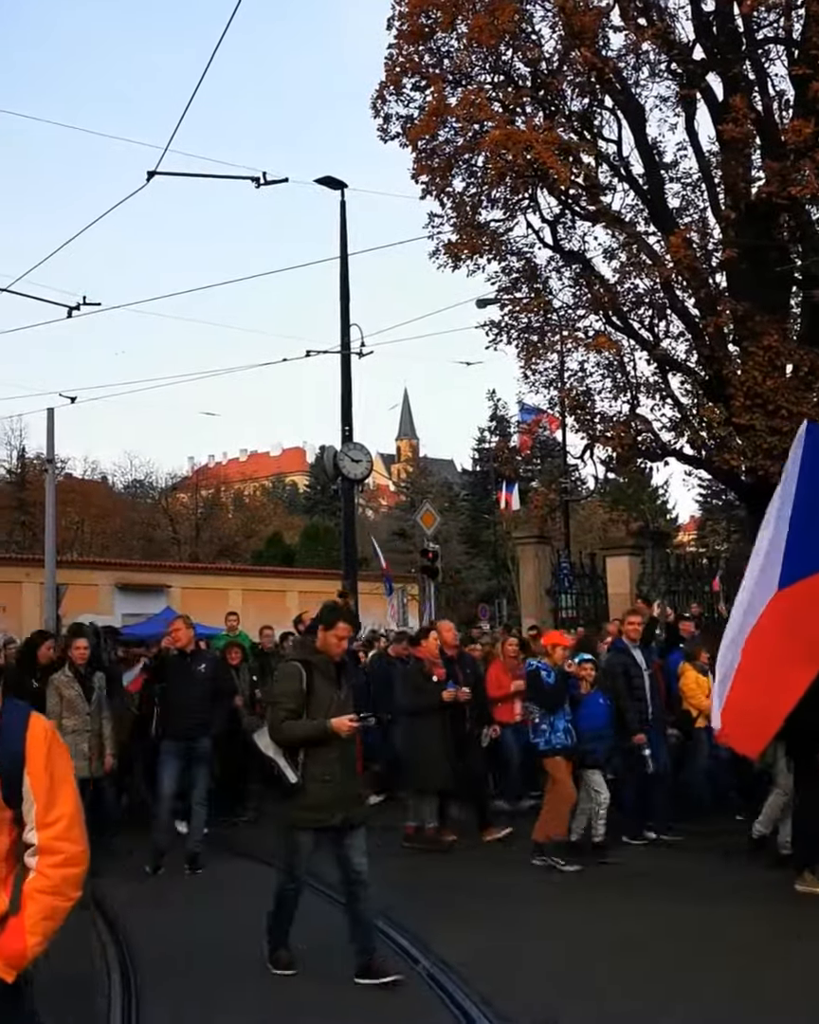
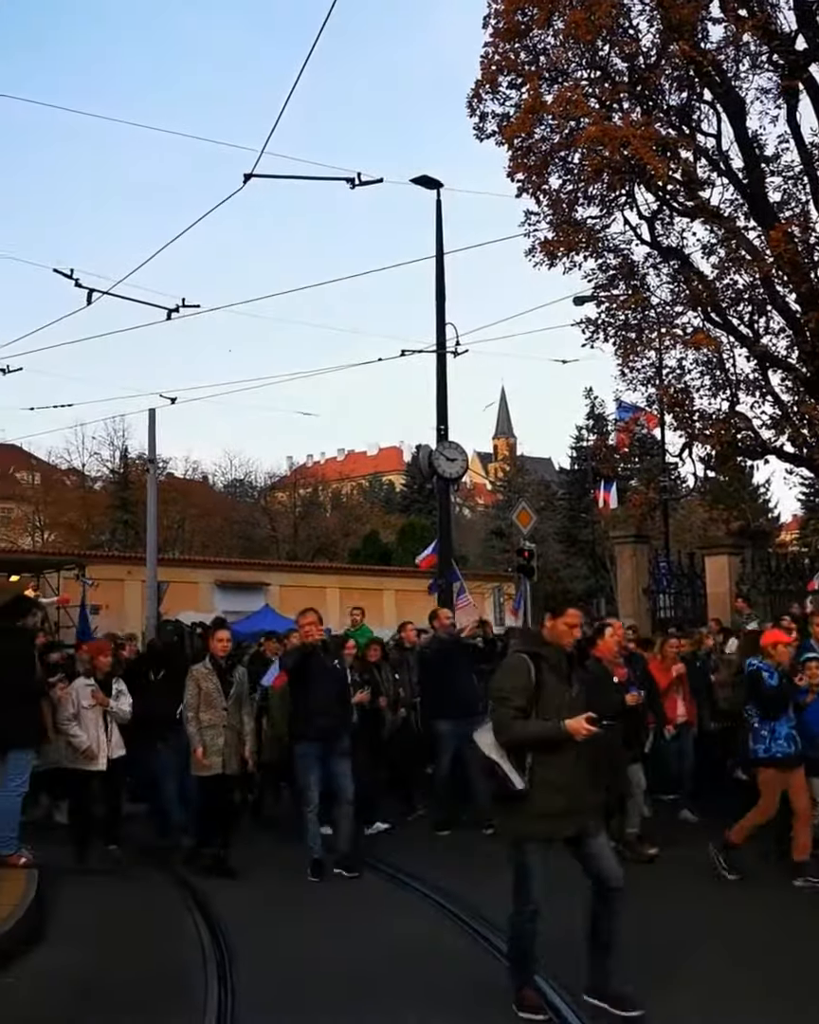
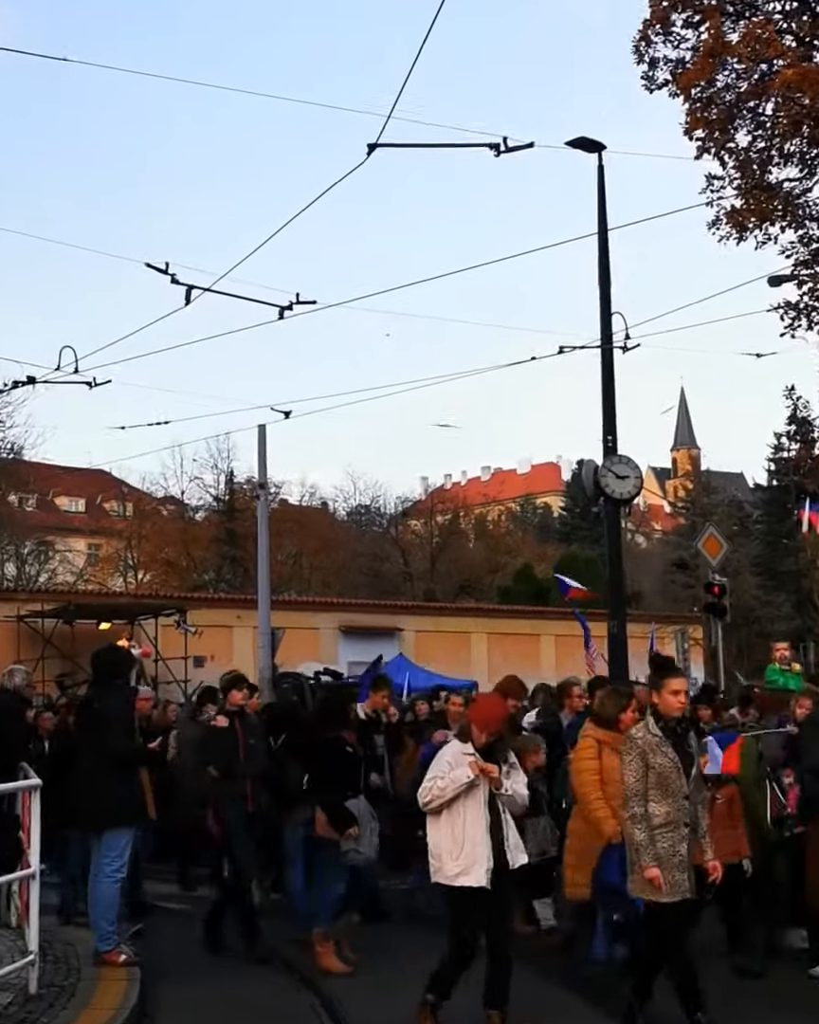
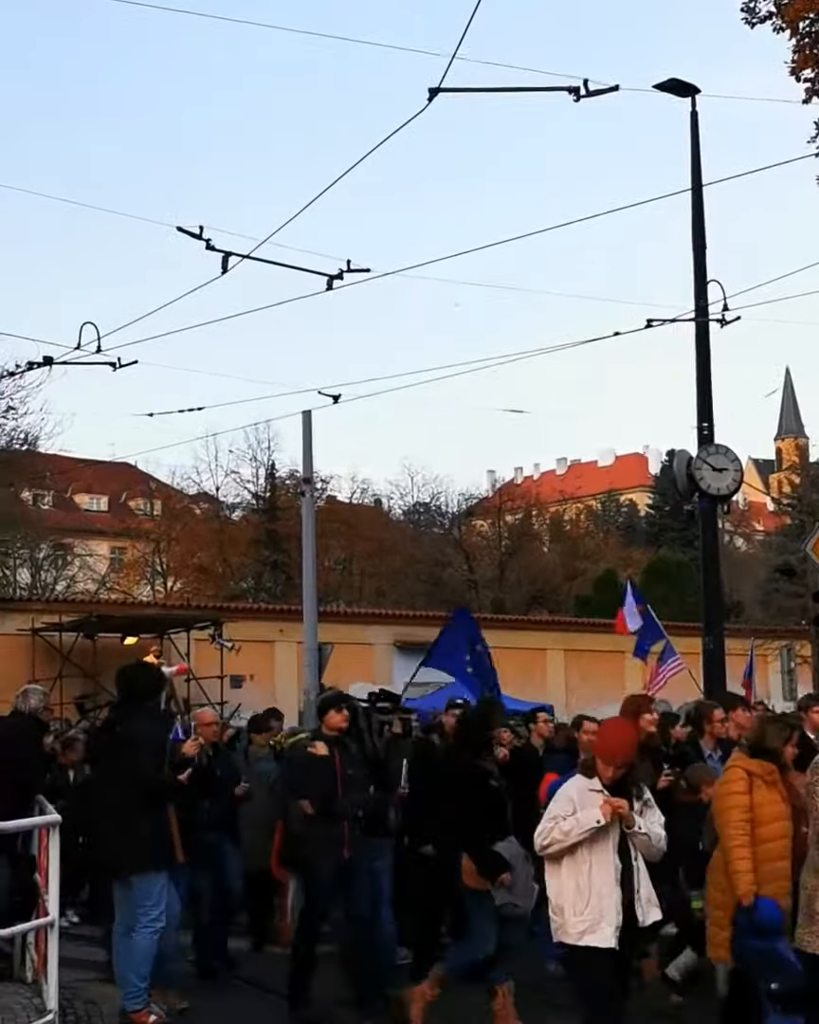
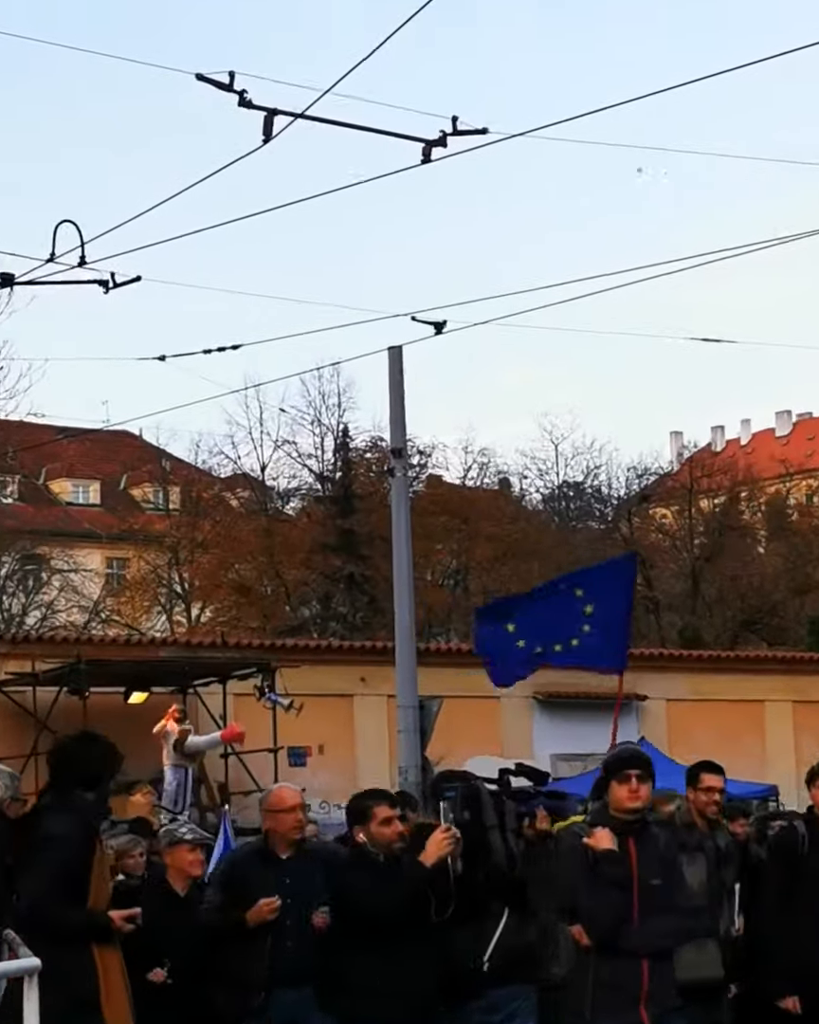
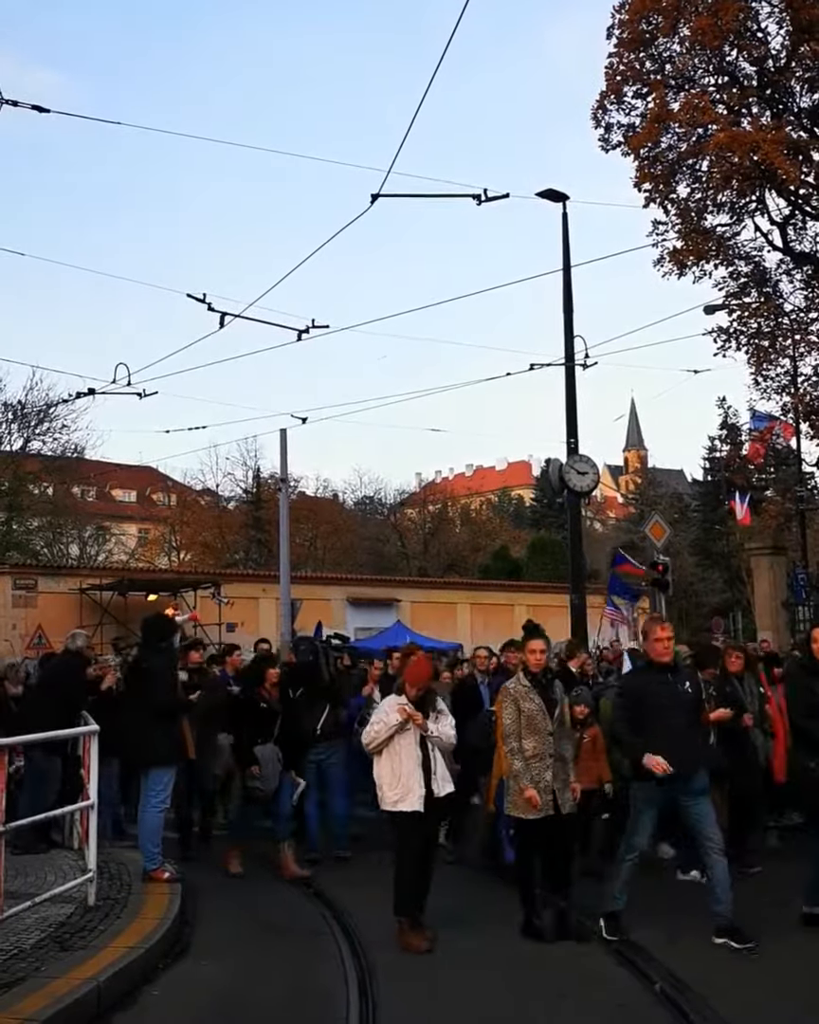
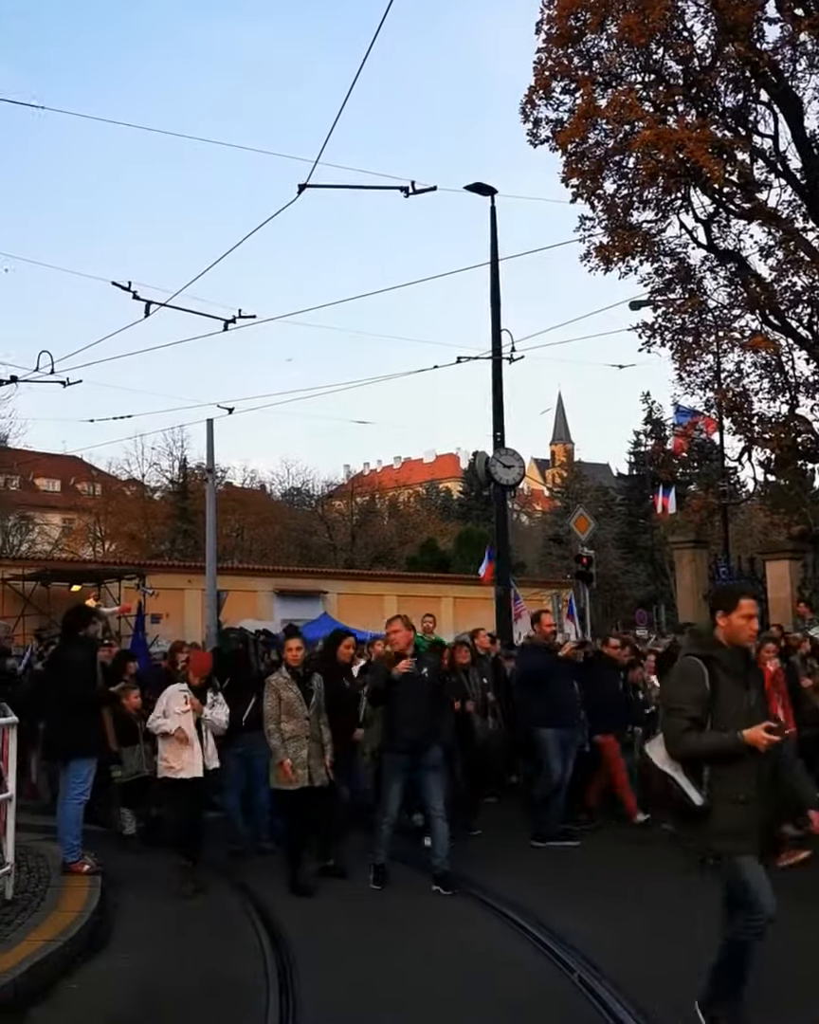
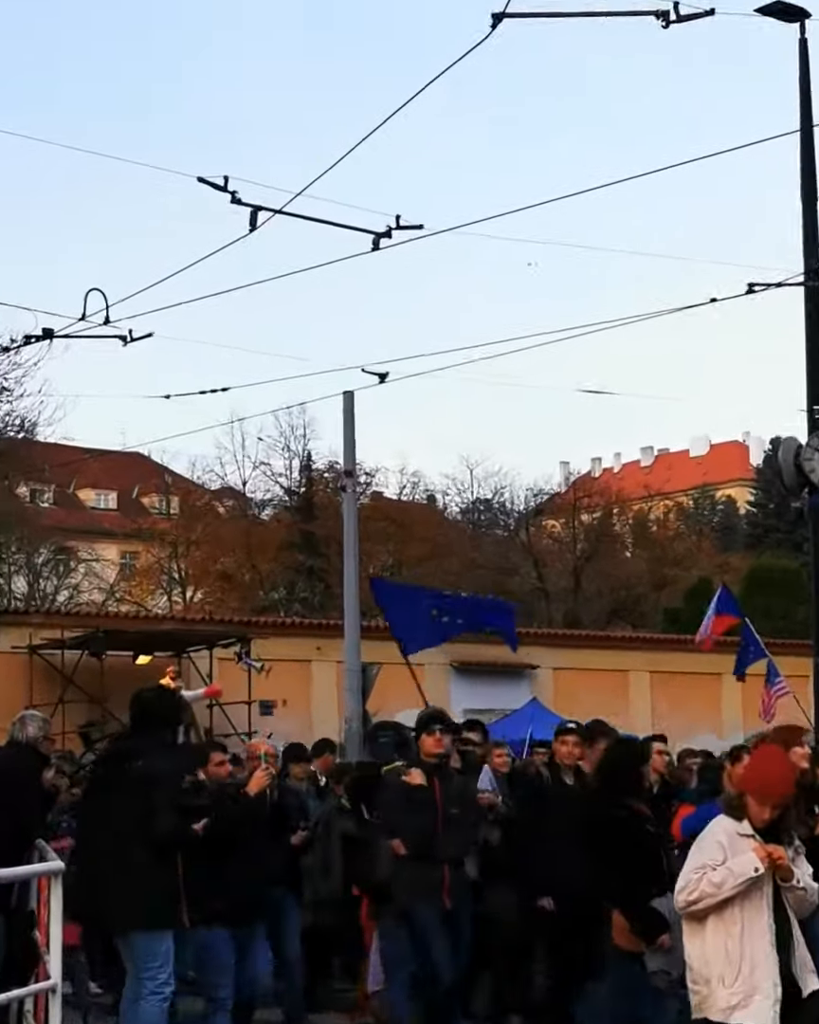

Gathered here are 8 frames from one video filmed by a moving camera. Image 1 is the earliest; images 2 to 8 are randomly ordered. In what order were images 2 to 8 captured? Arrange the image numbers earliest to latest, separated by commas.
2, 7, 6, 3, 4, 8, 5
